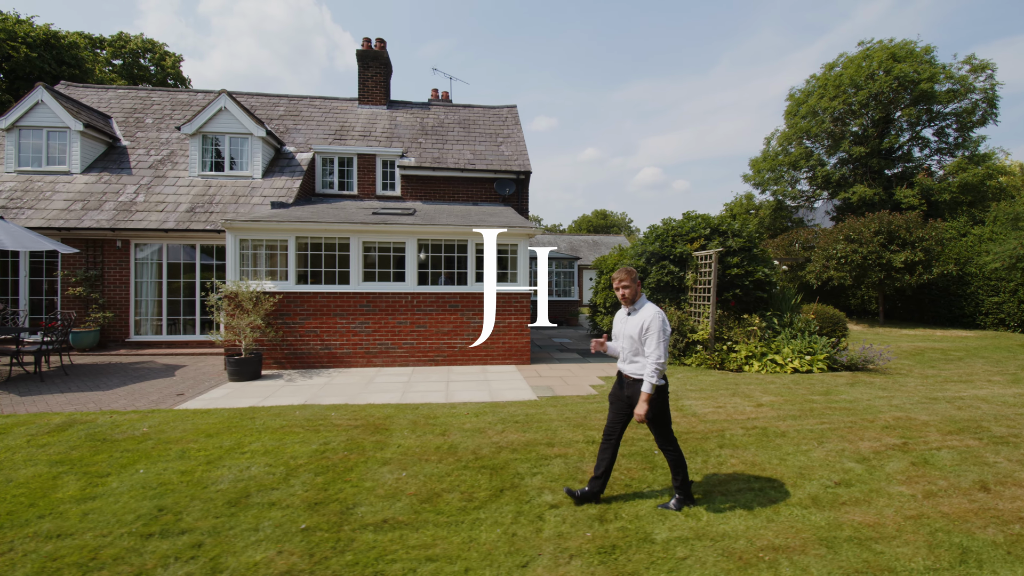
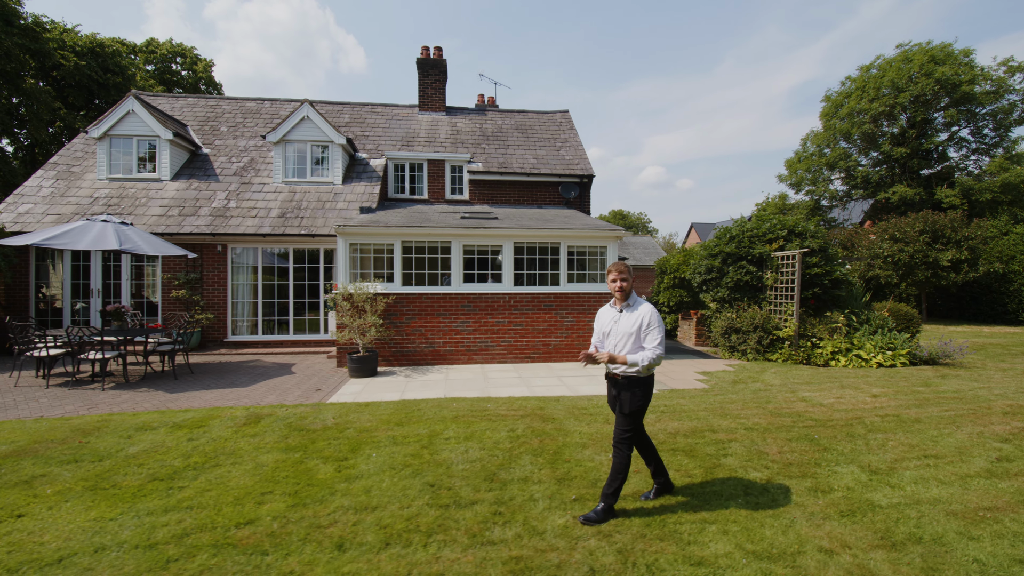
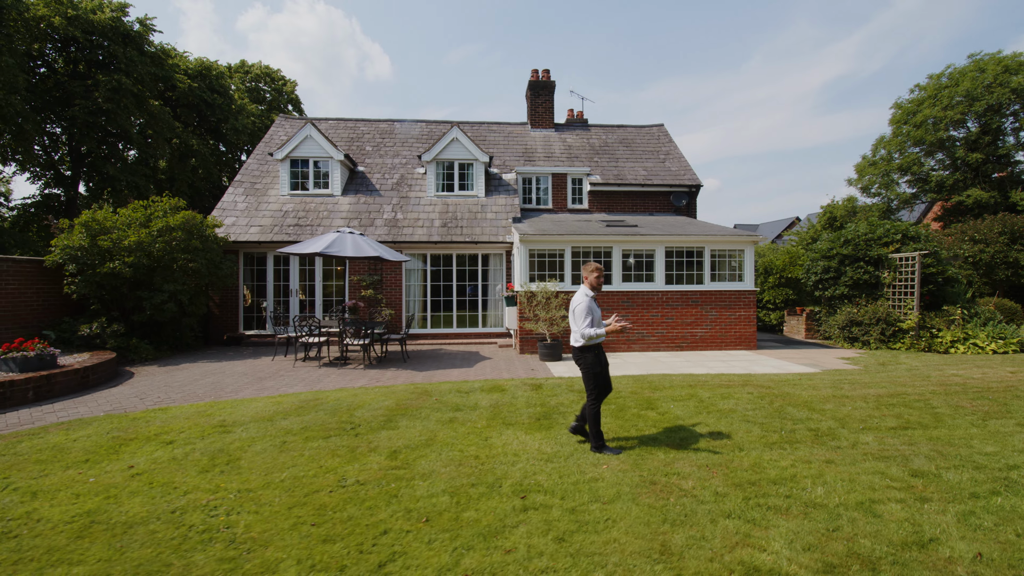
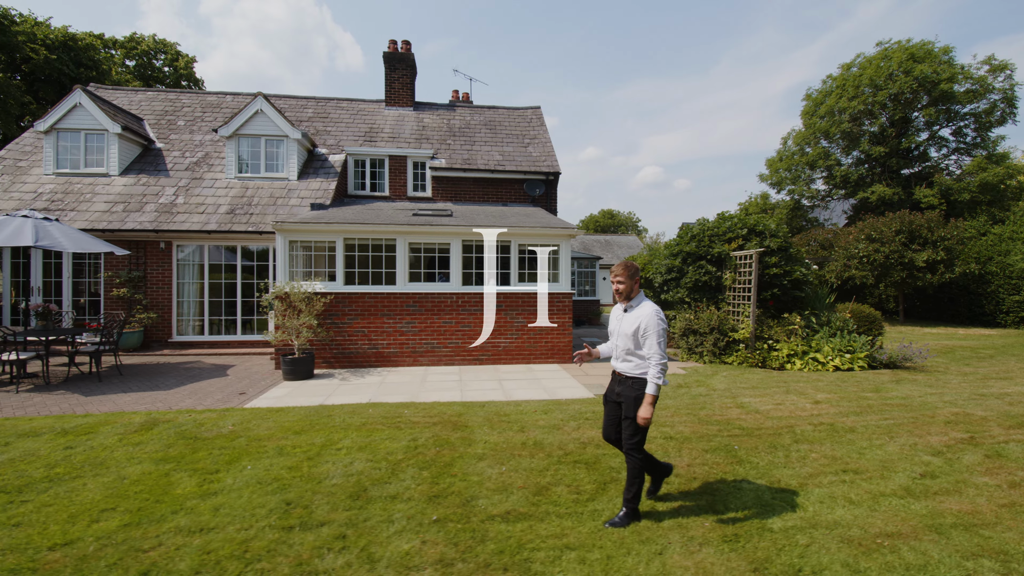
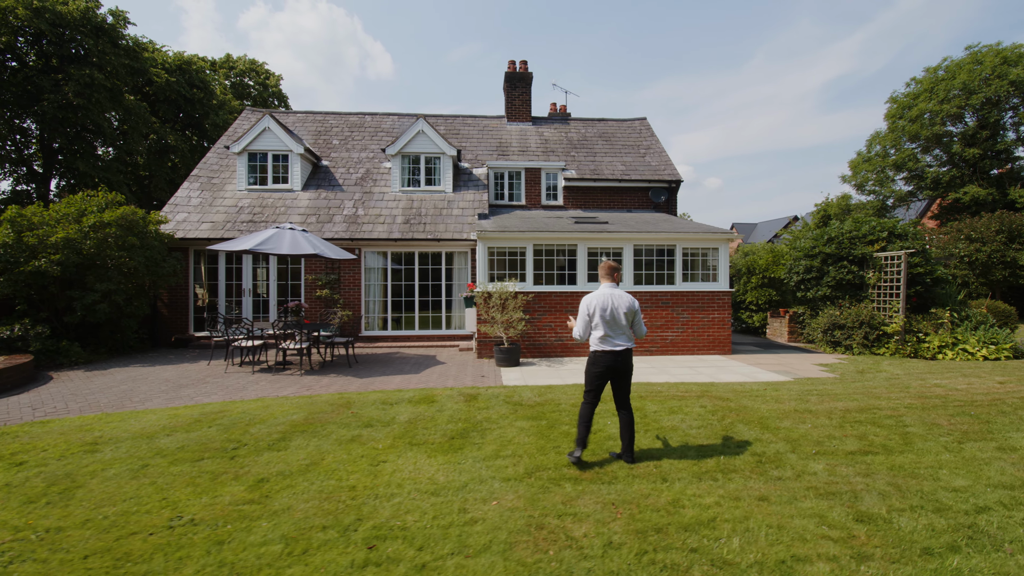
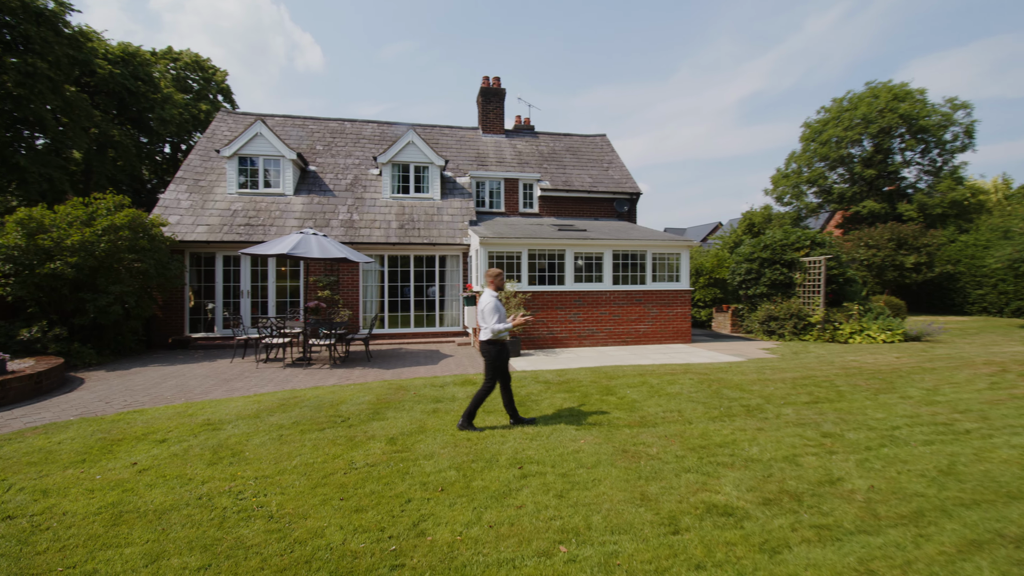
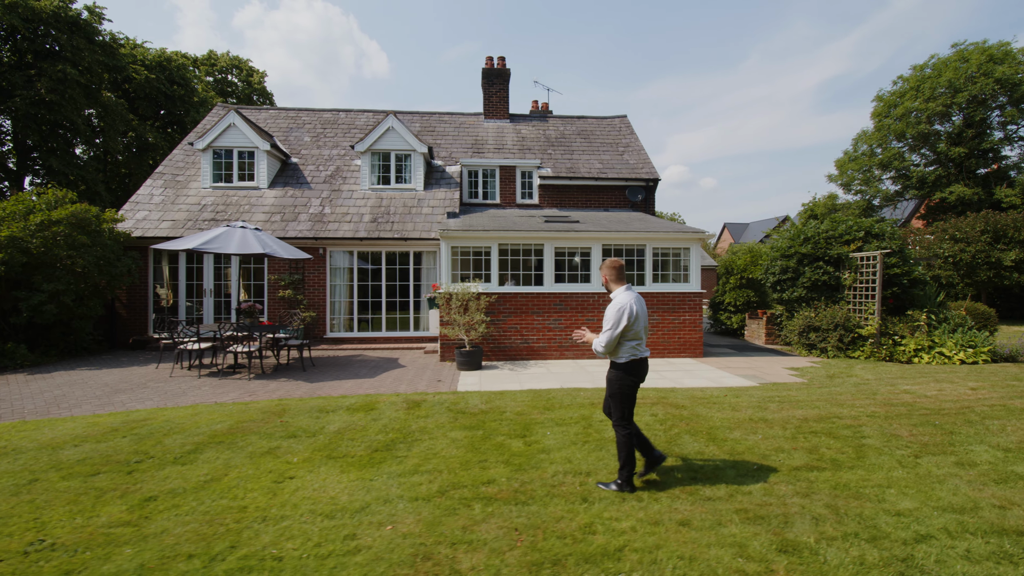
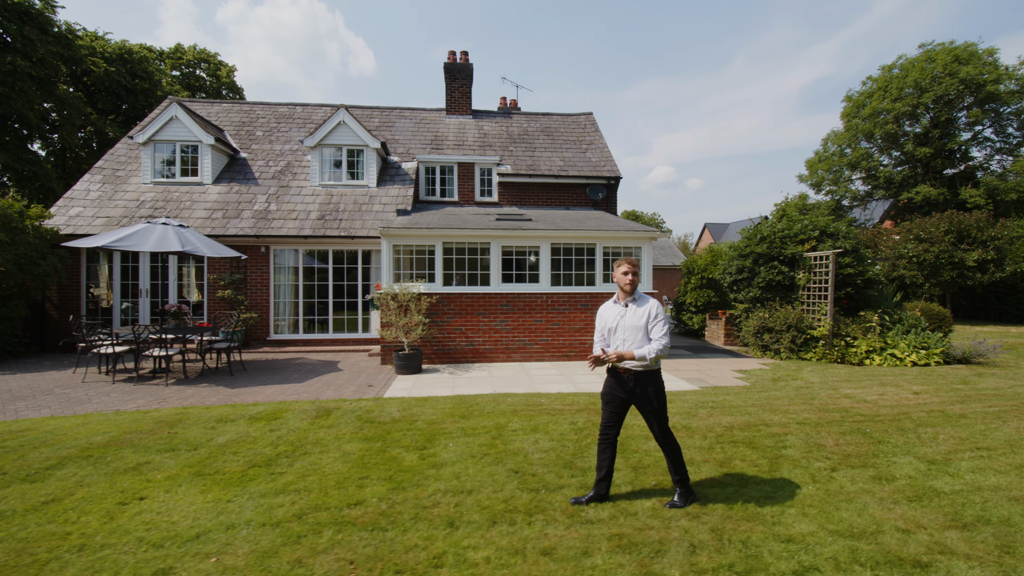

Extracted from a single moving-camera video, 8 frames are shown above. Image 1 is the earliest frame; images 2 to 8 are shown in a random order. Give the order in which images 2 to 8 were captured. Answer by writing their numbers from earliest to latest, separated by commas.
4, 2, 8, 7, 5, 3, 6
